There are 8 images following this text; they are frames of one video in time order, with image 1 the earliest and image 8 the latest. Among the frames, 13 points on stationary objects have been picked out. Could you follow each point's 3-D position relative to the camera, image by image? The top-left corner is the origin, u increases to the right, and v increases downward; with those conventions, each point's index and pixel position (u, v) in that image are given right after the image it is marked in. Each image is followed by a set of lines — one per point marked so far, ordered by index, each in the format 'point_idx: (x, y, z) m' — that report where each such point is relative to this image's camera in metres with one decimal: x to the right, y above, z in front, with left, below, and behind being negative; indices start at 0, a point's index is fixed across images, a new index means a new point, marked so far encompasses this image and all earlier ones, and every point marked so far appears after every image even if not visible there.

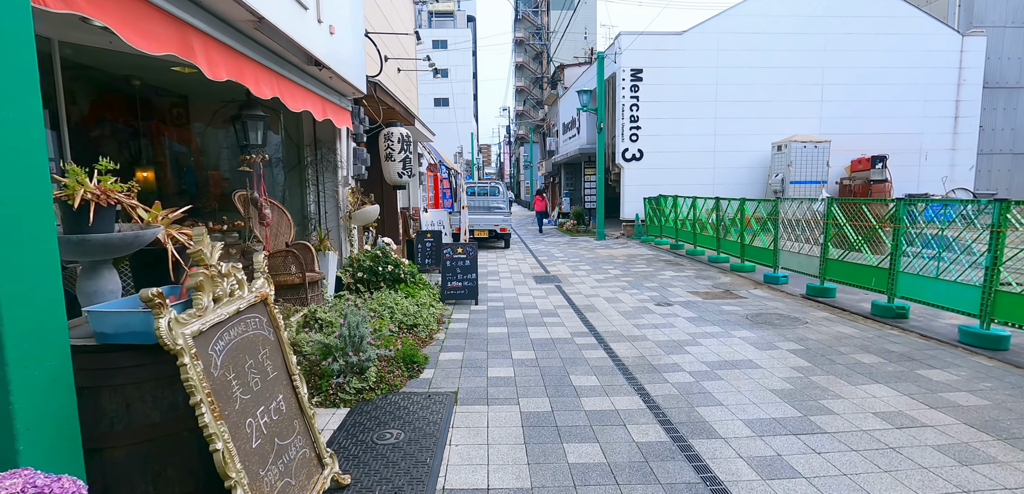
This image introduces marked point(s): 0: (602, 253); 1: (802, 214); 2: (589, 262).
0: (+2.3, -0.2, +13.7) m
1: (+4.4, +0.5, +8.1) m
2: (+1.7, -0.3, +12.0) m
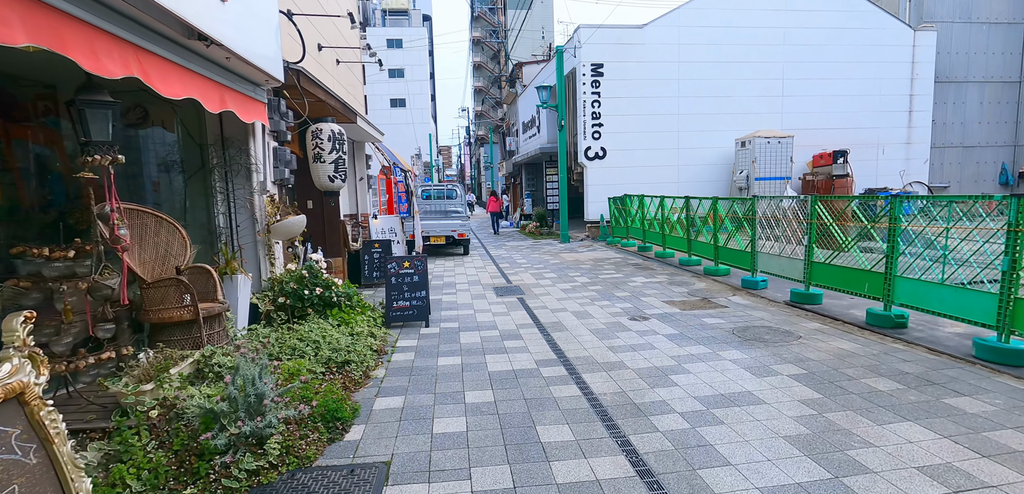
0: (+1.3, -0.3, +12.9) m
1: (+3.8, +0.5, +7.5) m
2: (+0.9, -0.5, +11.2) m
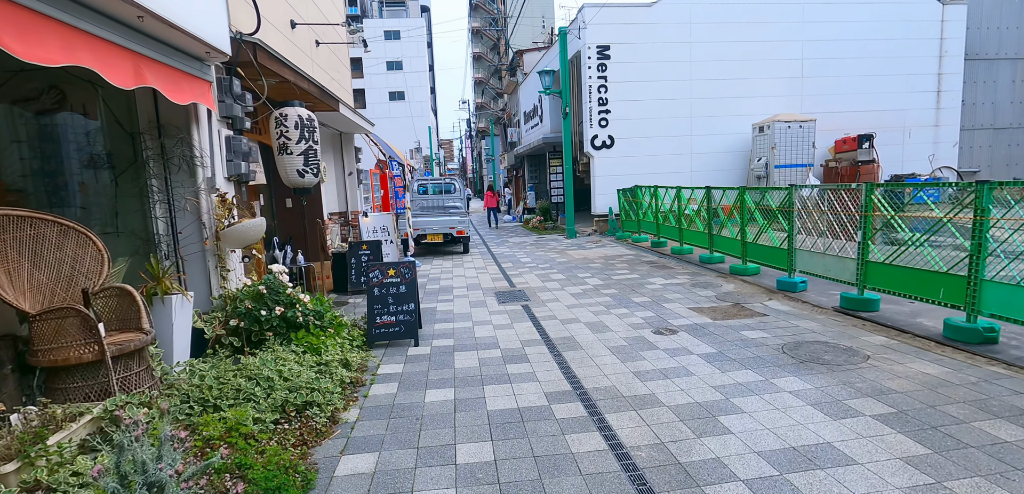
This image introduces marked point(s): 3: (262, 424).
0: (+1.4, -0.2, +11.9) m
1: (+3.8, +0.5, +6.4) m
2: (+0.9, -0.4, +10.2) m
3: (-1.6, -1.1, +3.3) m
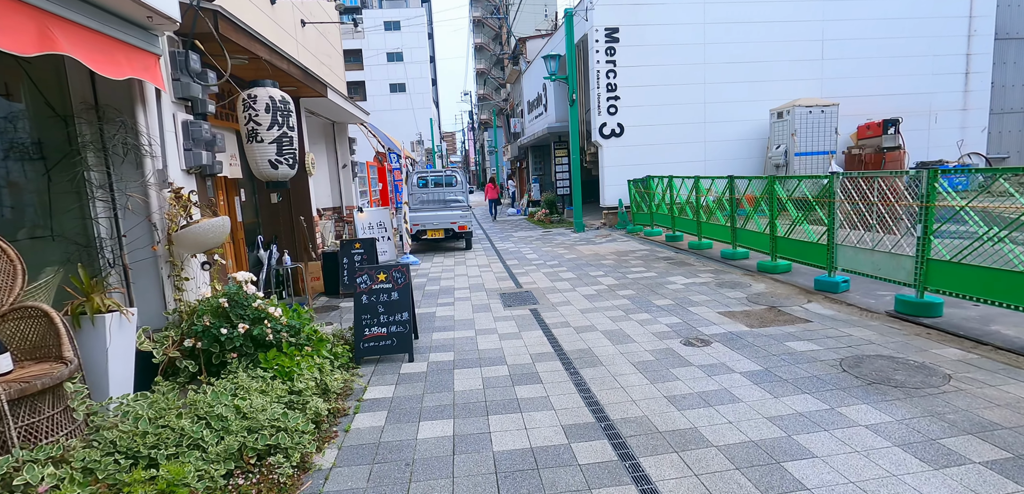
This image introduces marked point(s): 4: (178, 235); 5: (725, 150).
0: (+1.5, -0.1, +11.2) m
1: (+3.9, +0.6, +5.7) m
2: (+1.0, -0.3, +9.5) m
3: (-1.5, -1.1, +2.6) m
4: (-2.4, +0.1, +3.9) m
5: (+5.9, +2.7, +14.7) m
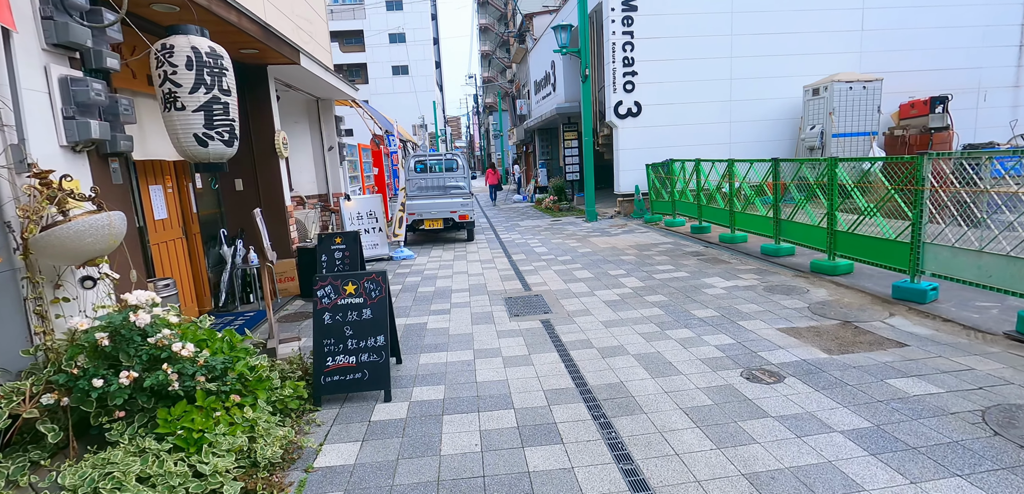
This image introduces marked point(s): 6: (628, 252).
0: (+1.6, +0.1, +10.0) m
1: (+3.9, +0.6, +4.4) m
2: (+1.1, -0.2, +8.3) m
3: (-1.5, -1.2, +1.5) m
4: (-2.4, 0.0, +2.7) m
5: (+6.0, +2.9, +13.3) m
6: (+1.9, -0.1, +8.9) m
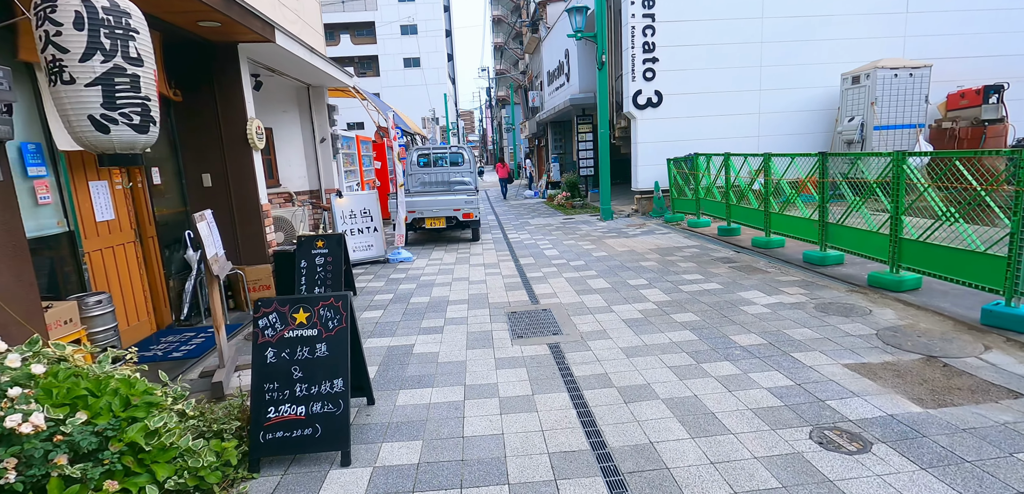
0: (+1.8, 0.0, +9.1) m
1: (+3.9, +0.4, +3.4) m
2: (+1.2, -0.3, +7.4) m
3: (-1.5, -1.3, +0.6) m
4: (-2.4, 0.0, +1.9) m
5: (+6.3, +2.9, +12.3) m
6: (+2.1, -0.1, +8.0) m
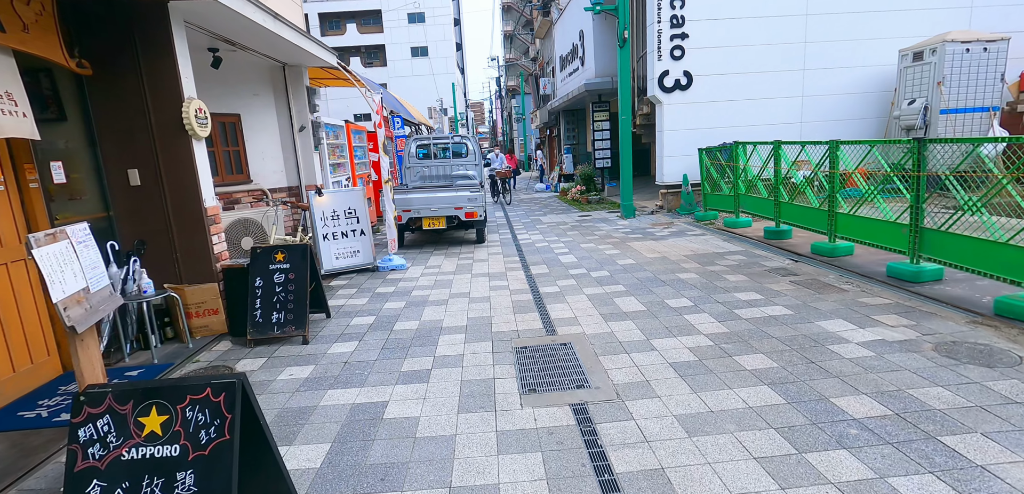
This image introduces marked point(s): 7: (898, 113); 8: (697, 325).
0: (+1.9, -0.1, +7.7) m
1: (+4.0, +0.3, +2.1) m
2: (+1.3, -0.4, +6.0) m
3: (-1.6, -1.5, -0.6) m
4: (-2.4, -0.2, +0.6) m
5: (+6.5, +2.8, +10.8) m
6: (+2.2, -0.2, +6.6) m
7: (+7.4, +2.6, +10.2) m
8: (+1.6, -0.7, +4.6) m
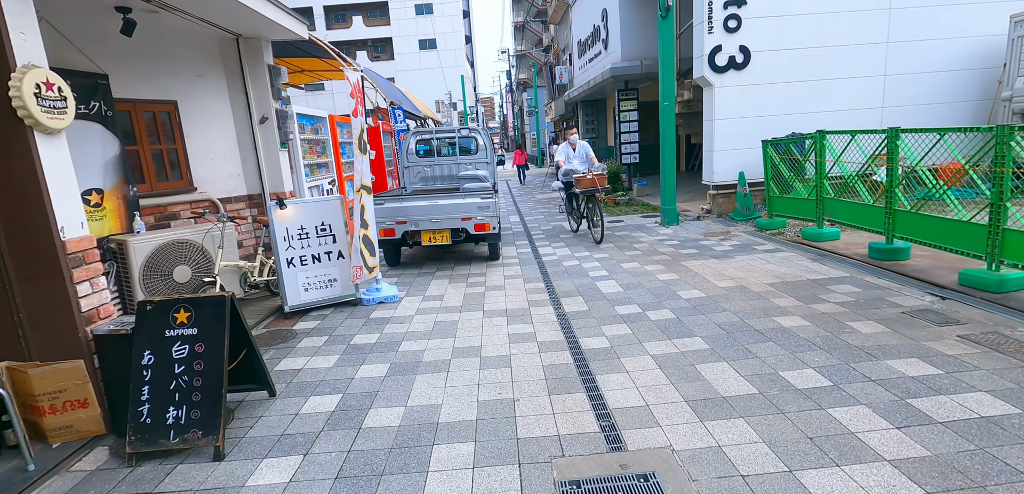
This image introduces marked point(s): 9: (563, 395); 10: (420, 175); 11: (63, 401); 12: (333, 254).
0: (+2.2, -0.3, +5.9) m
1: (+4.1, 0.0, +0.2) m
2: (+1.6, -0.7, +4.2) m
3: (-1.5, -1.9, -2.4) m
4: (-2.3, -0.6, -1.2) m
5: (+6.8, +2.6, +8.8) m
6: (+2.4, -0.5, +4.8) m
7: (+7.7, +2.4, +8.2) m
8: (+1.8, -0.9, +2.7) m
9: (+0.3, -0.9, +3.5) m
10: (-1.6, +1.3, +9.4) m
11: (-2.6, -0.9, +3.1) m
12: (-1.9, -0.1, +5.6) m
